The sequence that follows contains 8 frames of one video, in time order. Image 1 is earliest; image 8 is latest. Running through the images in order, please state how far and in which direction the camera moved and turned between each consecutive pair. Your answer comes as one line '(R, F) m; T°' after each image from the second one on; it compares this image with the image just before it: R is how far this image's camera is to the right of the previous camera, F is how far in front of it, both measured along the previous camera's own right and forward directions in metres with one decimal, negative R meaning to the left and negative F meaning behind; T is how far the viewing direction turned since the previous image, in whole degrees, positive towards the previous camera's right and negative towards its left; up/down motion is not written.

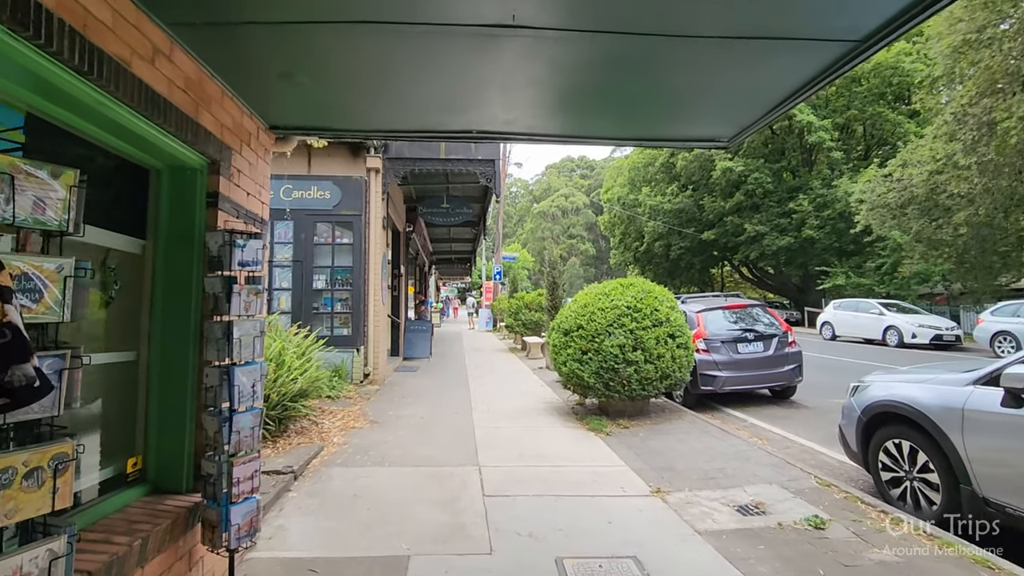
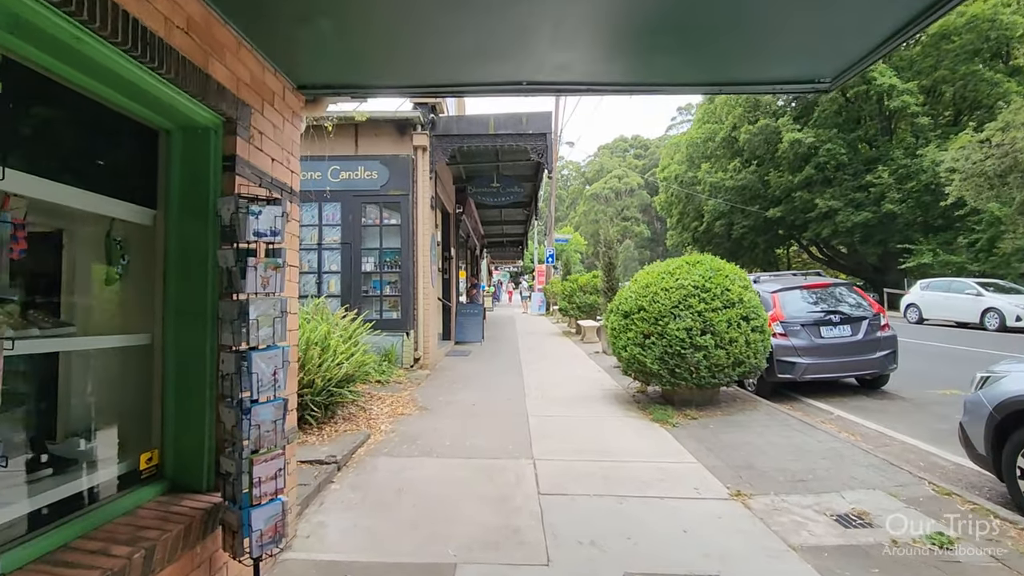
(0.0, +0.5) m; -6°
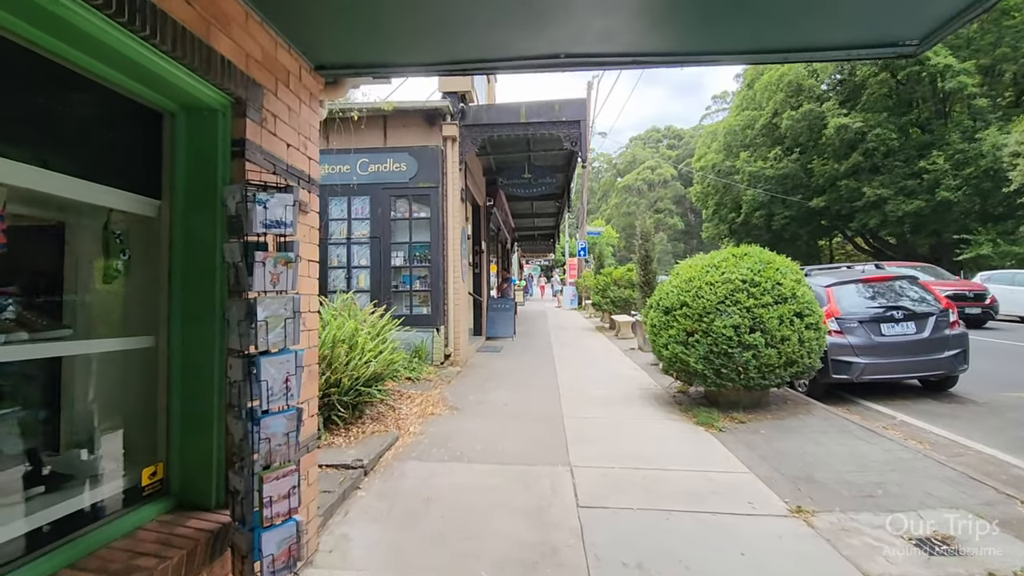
(0.0, +0.3) m; -3°
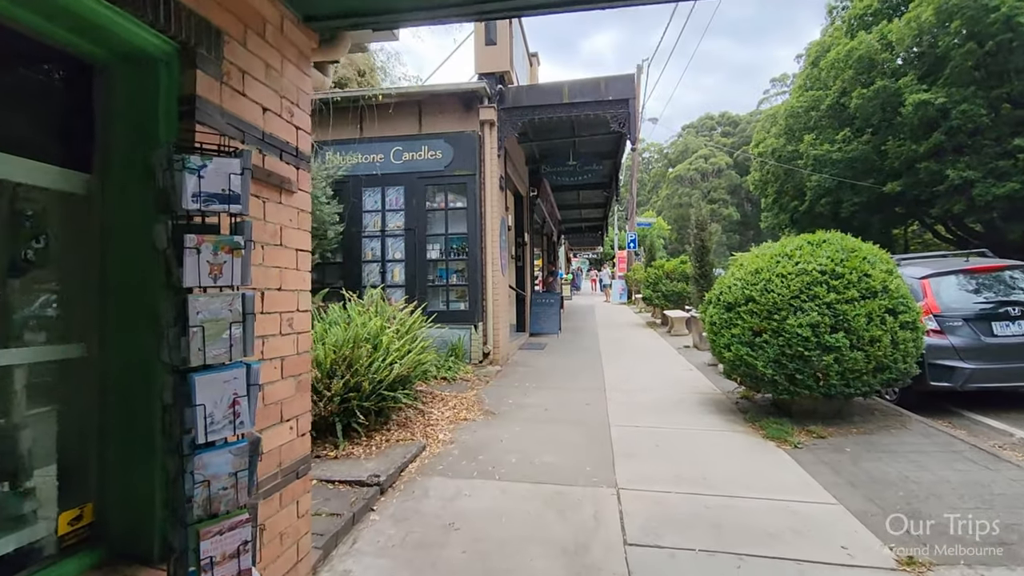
(+0.1, +0.6) m; -5°
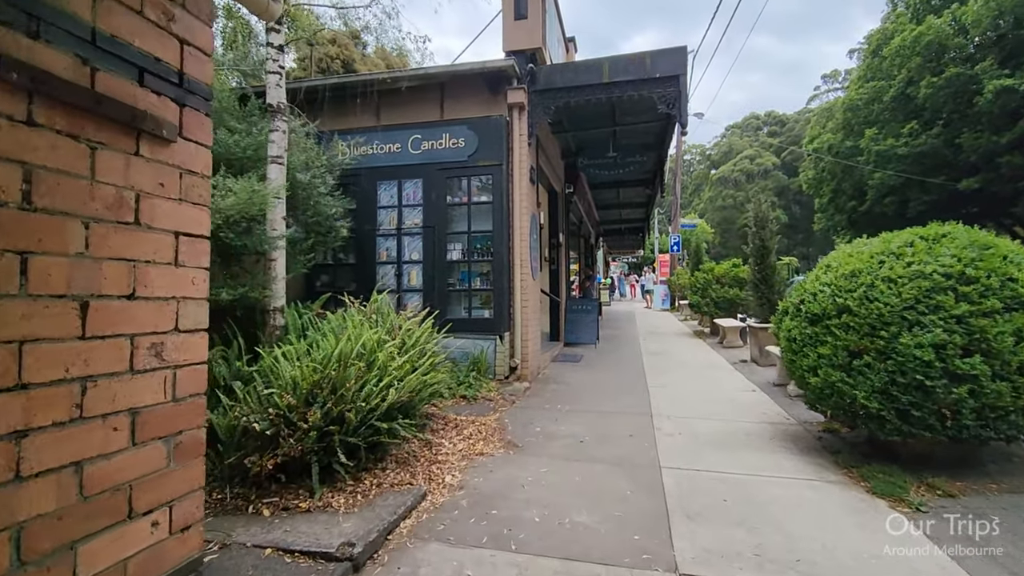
(+0.1, +1.0) m; -4°
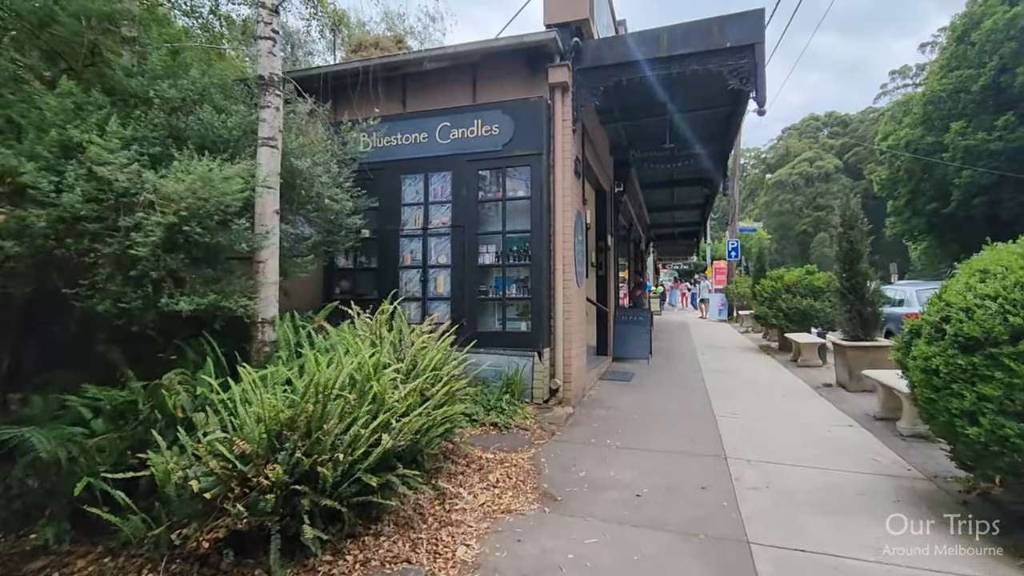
(+0.1, +1.0) m; -5°
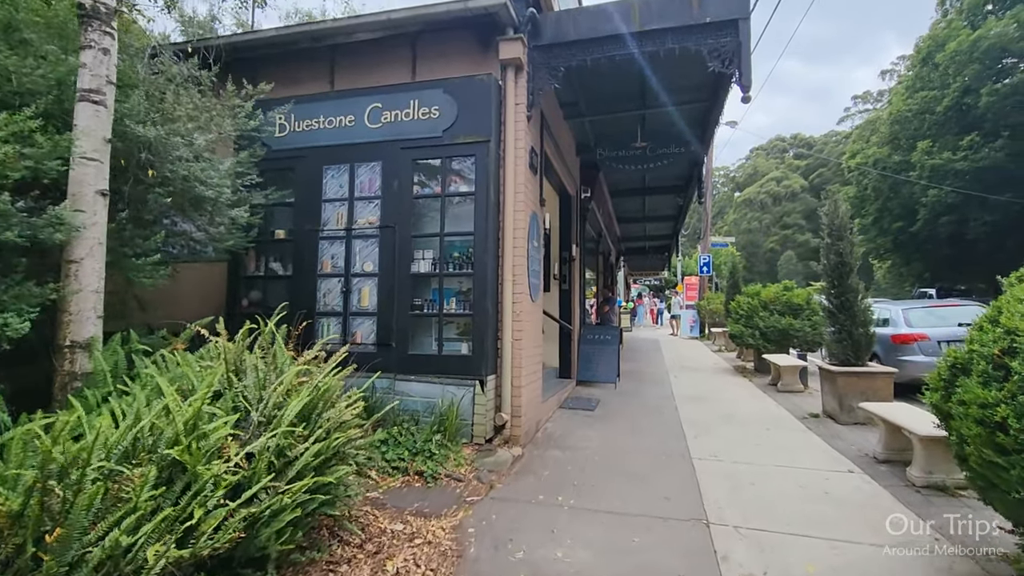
(+0.3, +1.0) m; +3°
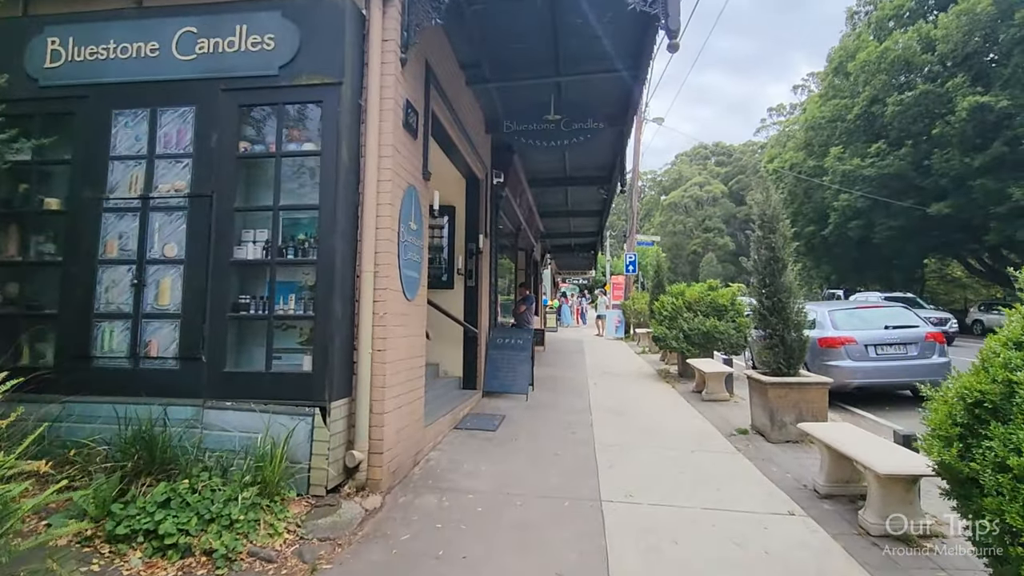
(+0.5, +1.2) m; +7°
